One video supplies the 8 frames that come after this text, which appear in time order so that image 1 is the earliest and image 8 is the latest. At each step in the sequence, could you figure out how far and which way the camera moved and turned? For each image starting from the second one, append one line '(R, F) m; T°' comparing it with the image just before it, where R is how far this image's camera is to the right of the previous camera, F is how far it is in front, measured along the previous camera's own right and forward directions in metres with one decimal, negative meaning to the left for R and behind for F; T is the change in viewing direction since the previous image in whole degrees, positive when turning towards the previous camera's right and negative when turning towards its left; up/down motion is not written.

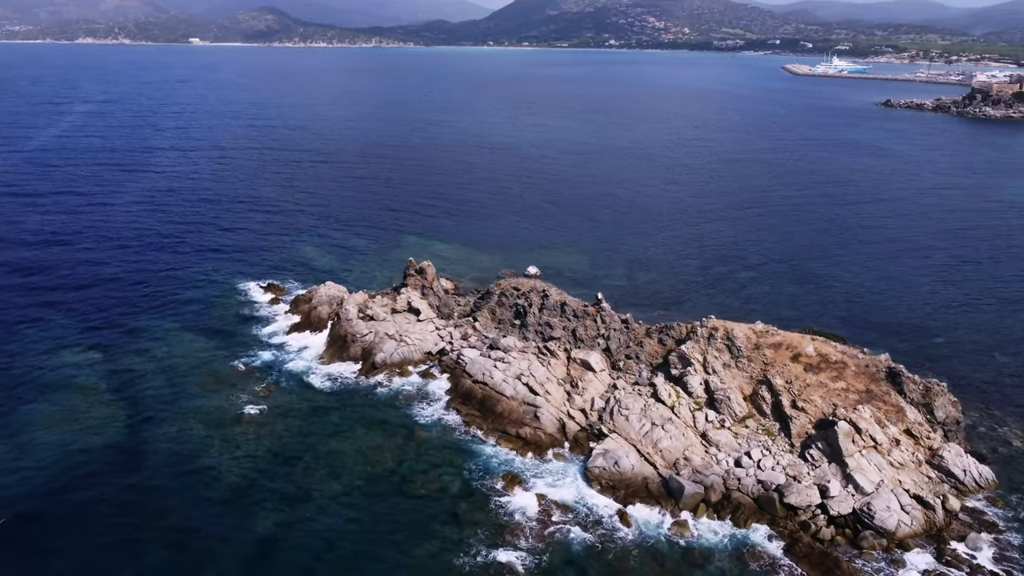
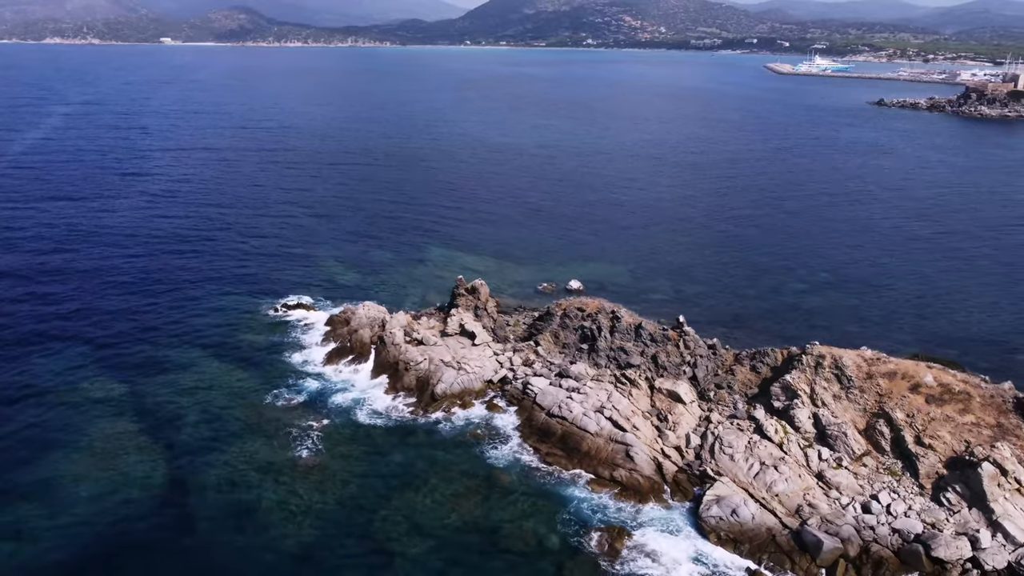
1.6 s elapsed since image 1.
(-4.9, +3.5) m; +1°
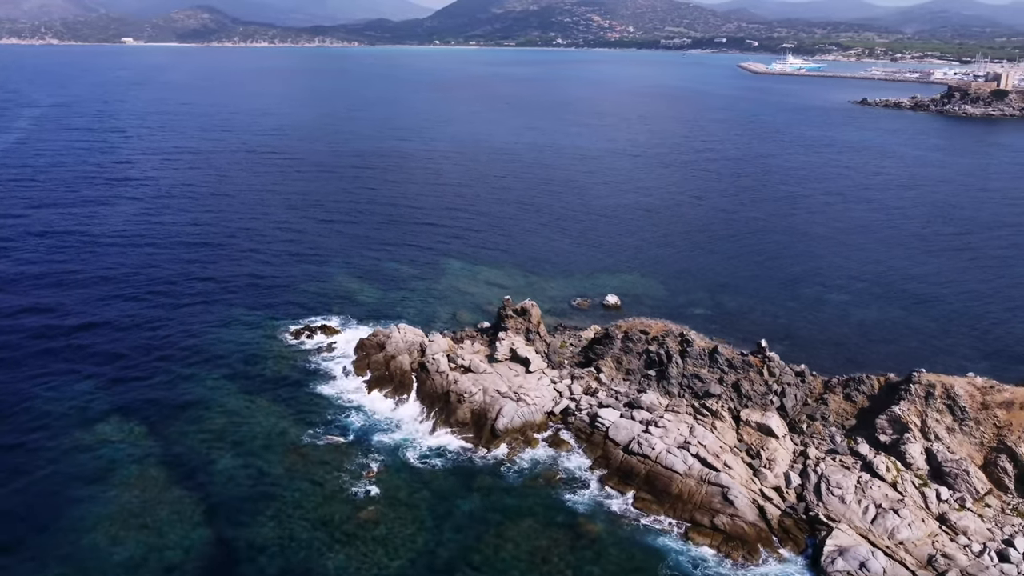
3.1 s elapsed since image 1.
(-4.6, +3.2) m; +2°
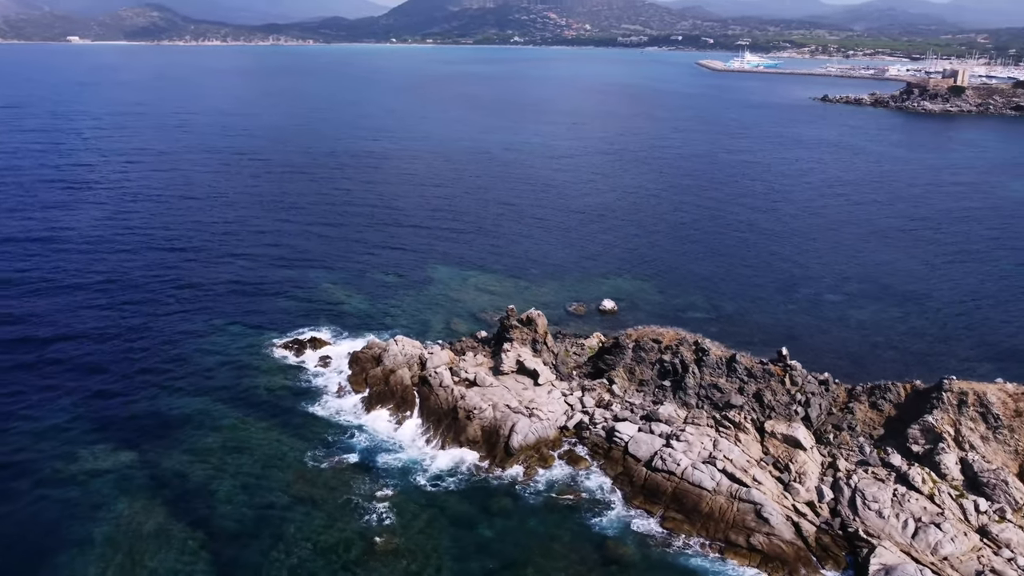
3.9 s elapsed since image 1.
(-2.3, +1.7) m; +3°
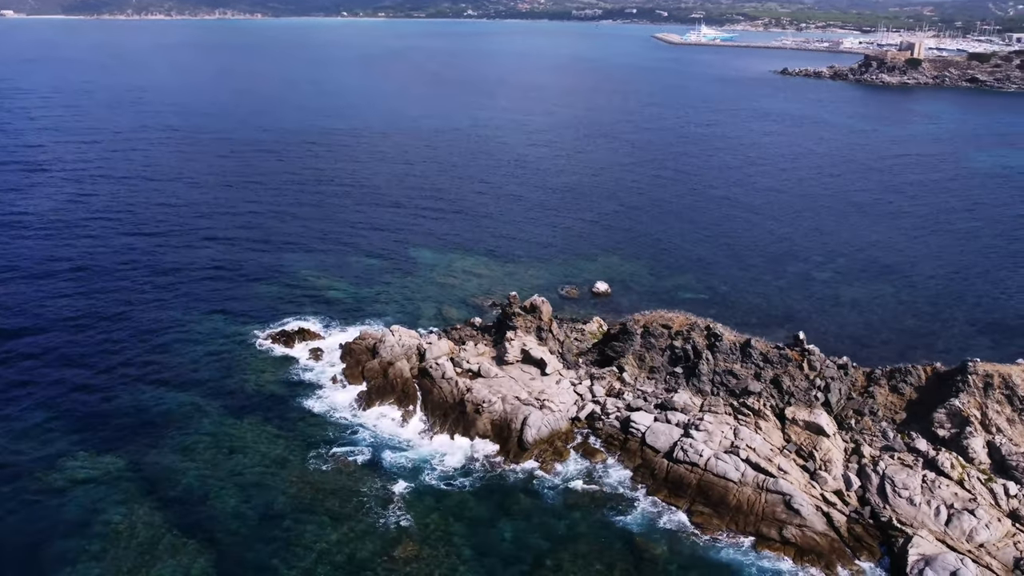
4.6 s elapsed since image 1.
(-2.3, +1.7) m; +3°
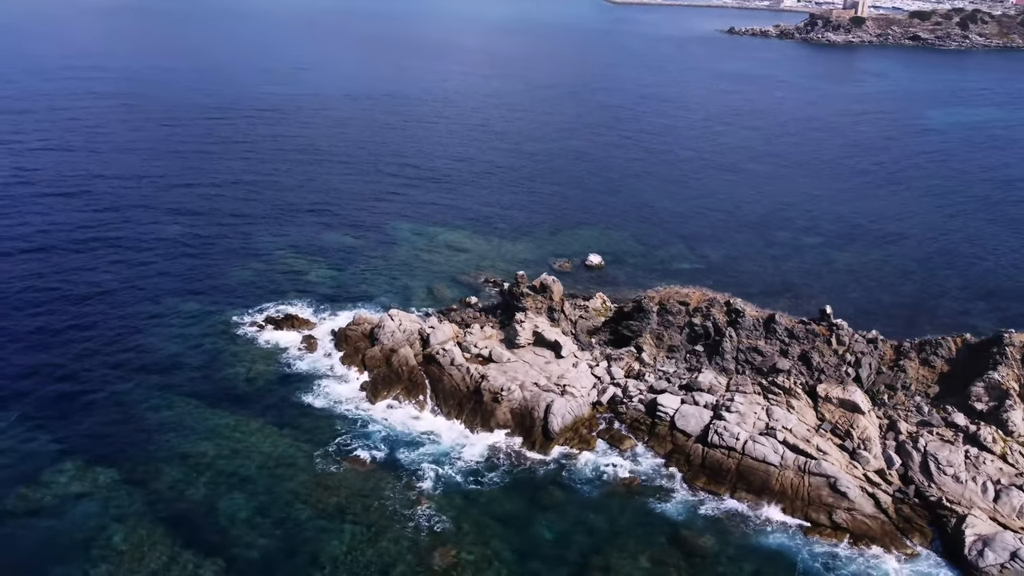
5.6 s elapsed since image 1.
(-3.3, +2.2) m; +4°
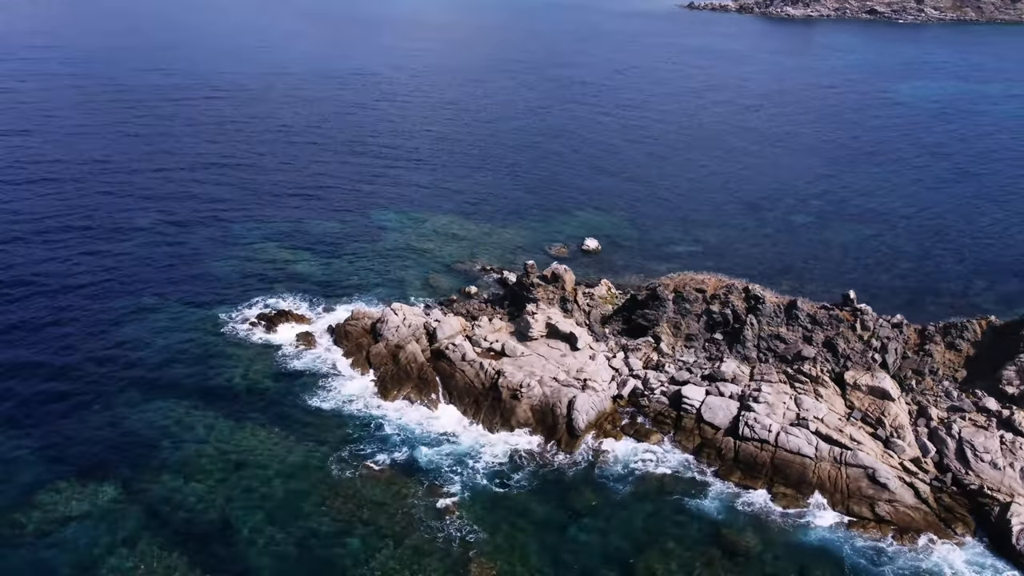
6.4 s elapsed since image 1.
(-2.6, +1.6) m; +3°
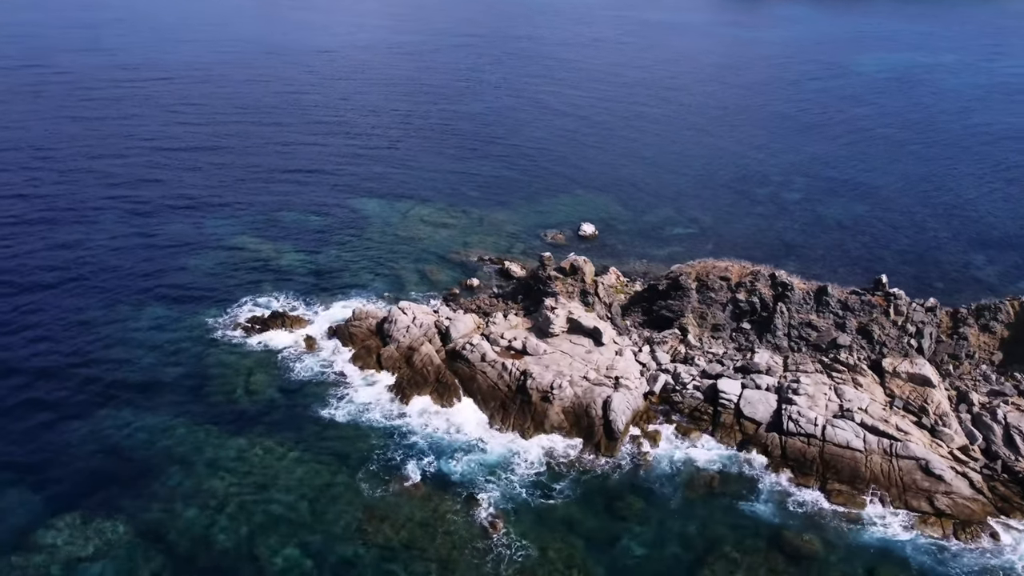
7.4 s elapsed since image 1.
(-3.3, +2.1) m; +4°
